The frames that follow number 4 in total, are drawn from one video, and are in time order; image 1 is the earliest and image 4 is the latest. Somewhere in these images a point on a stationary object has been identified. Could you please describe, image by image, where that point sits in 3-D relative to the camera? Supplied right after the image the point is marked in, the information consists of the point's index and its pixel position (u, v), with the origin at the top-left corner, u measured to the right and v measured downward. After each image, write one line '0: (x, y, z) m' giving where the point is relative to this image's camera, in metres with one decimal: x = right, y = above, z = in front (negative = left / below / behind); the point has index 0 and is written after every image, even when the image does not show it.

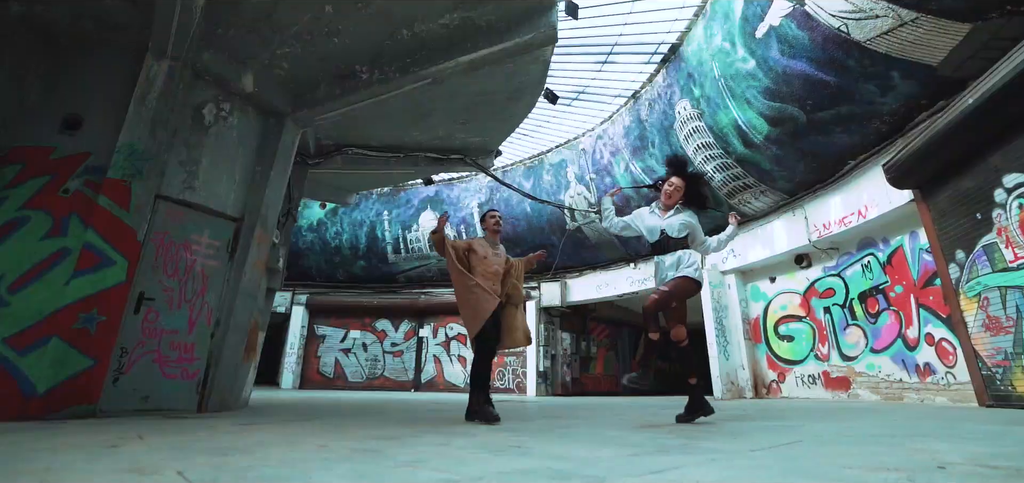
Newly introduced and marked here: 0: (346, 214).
0: (-6.5, +1.1, +19.6) m
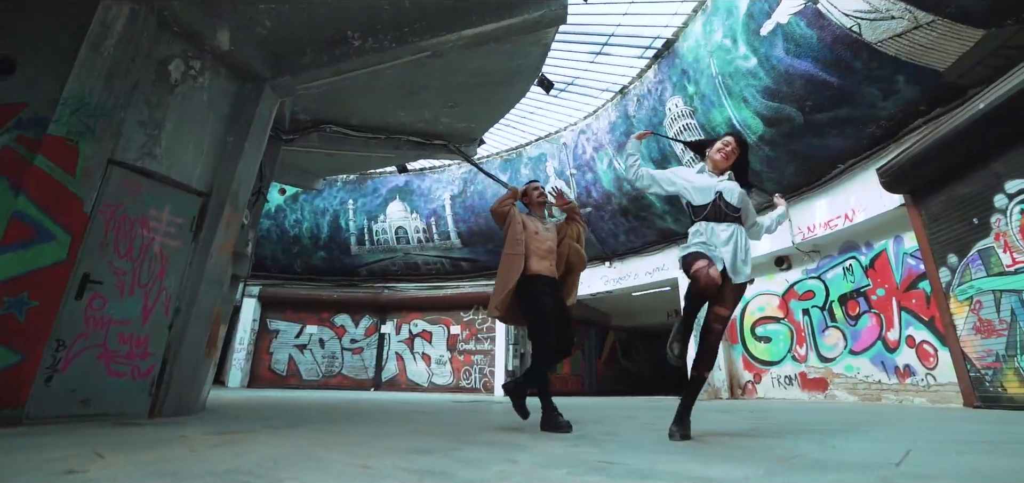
0: (-7.6, +1.5, +18.4) m
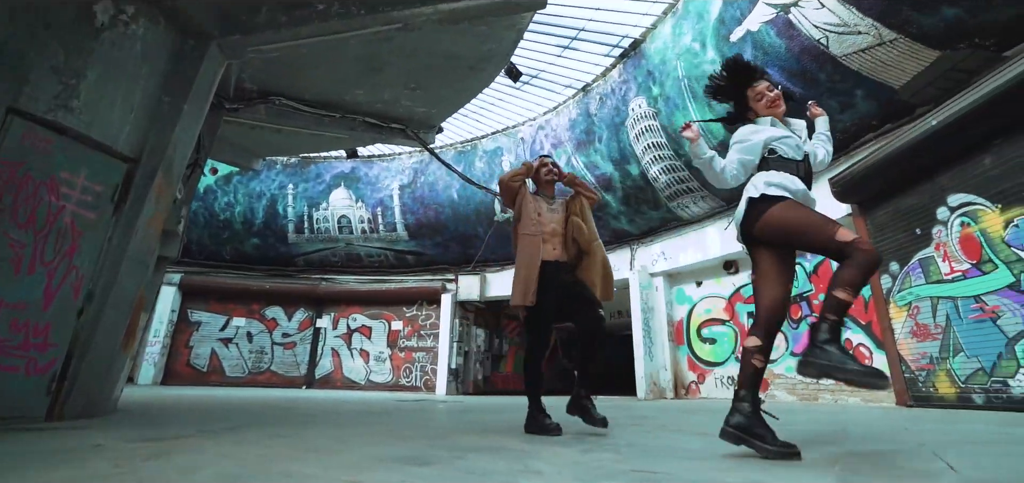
0: (-9.3, +2.0, +17.0) m
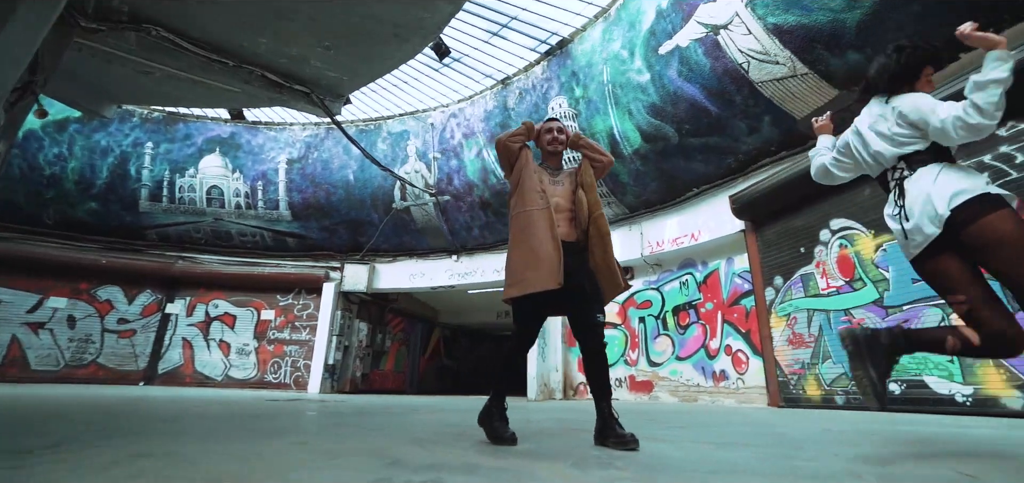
0: (-12.3, +3.1, +13.8) m
